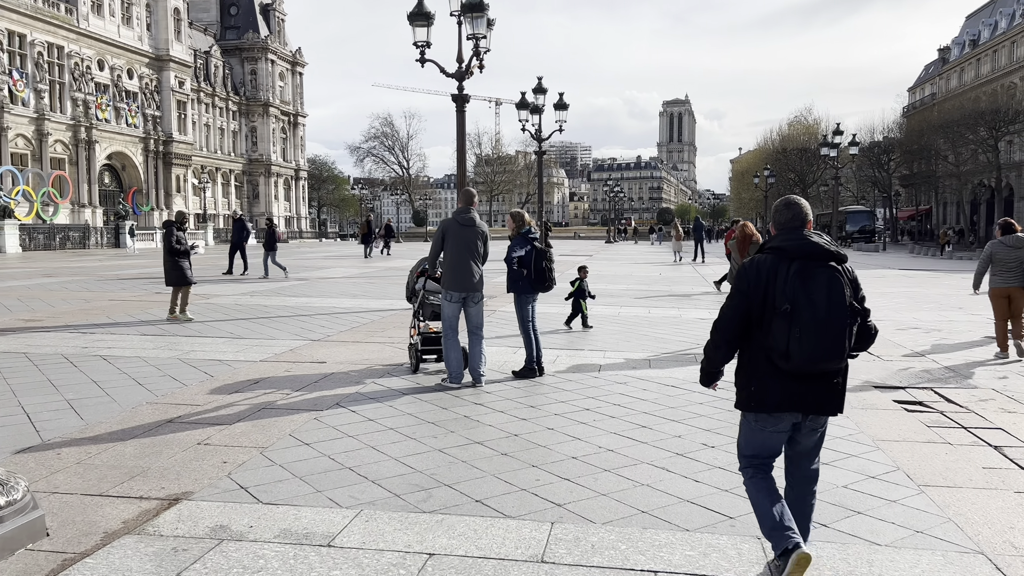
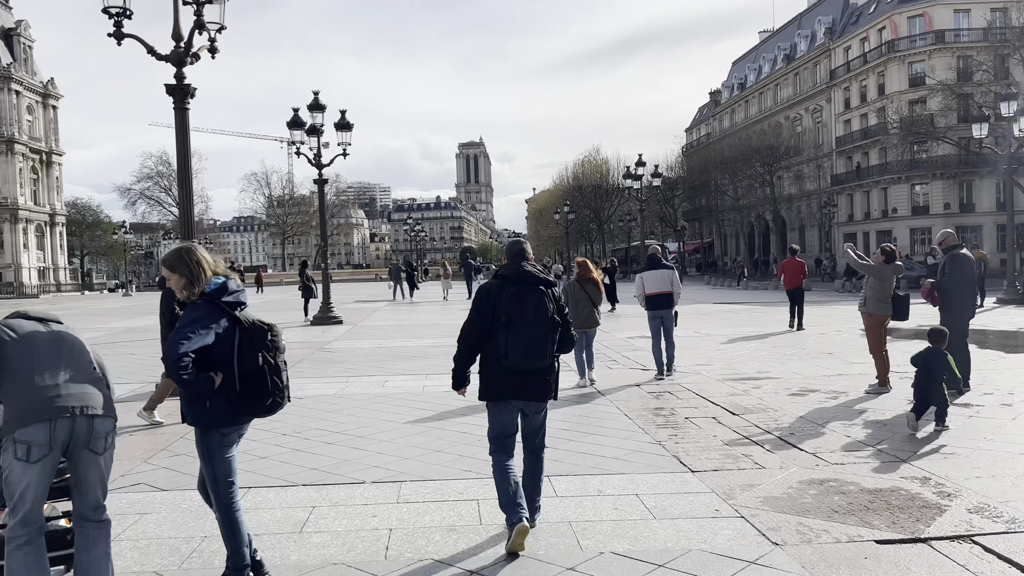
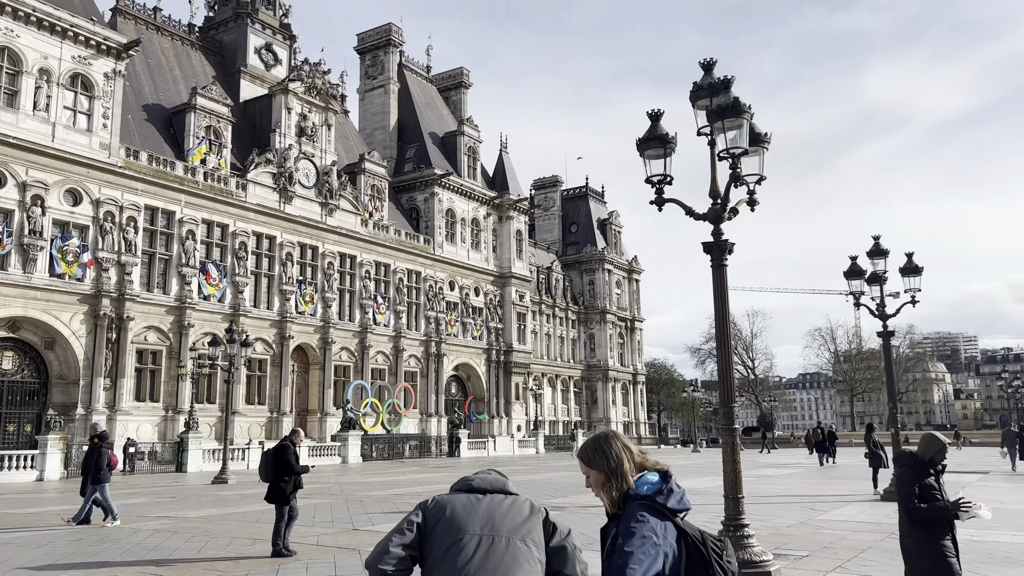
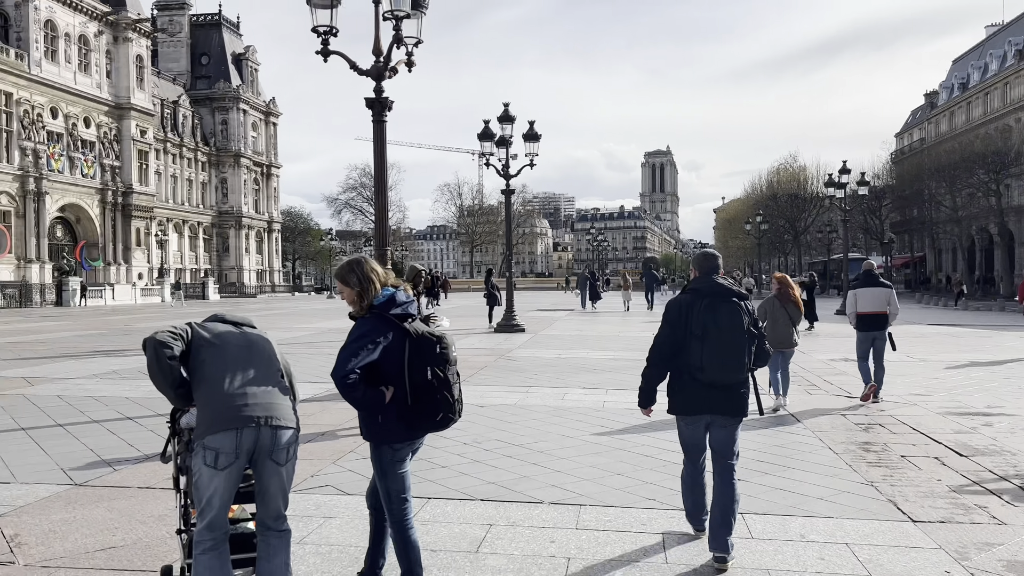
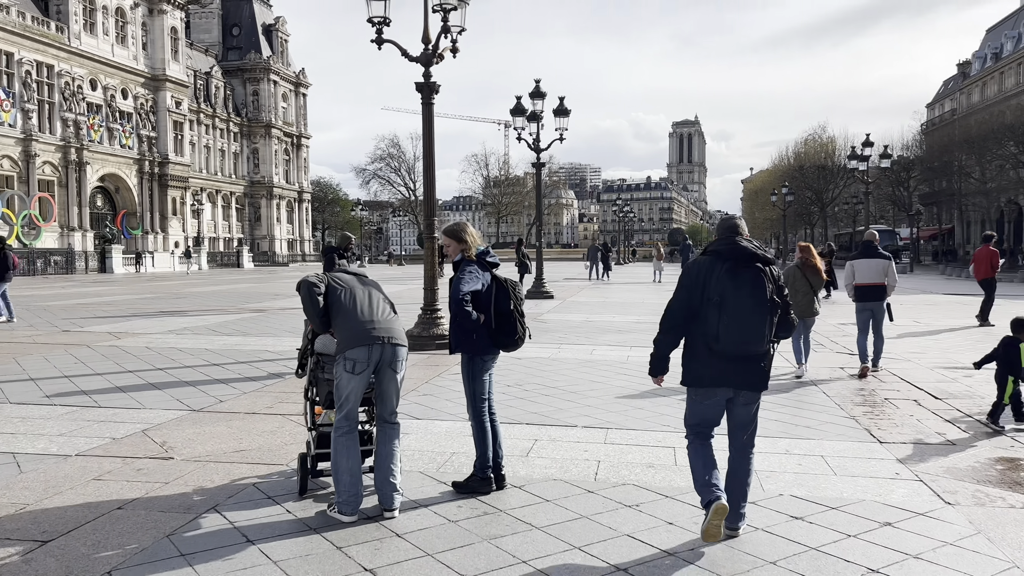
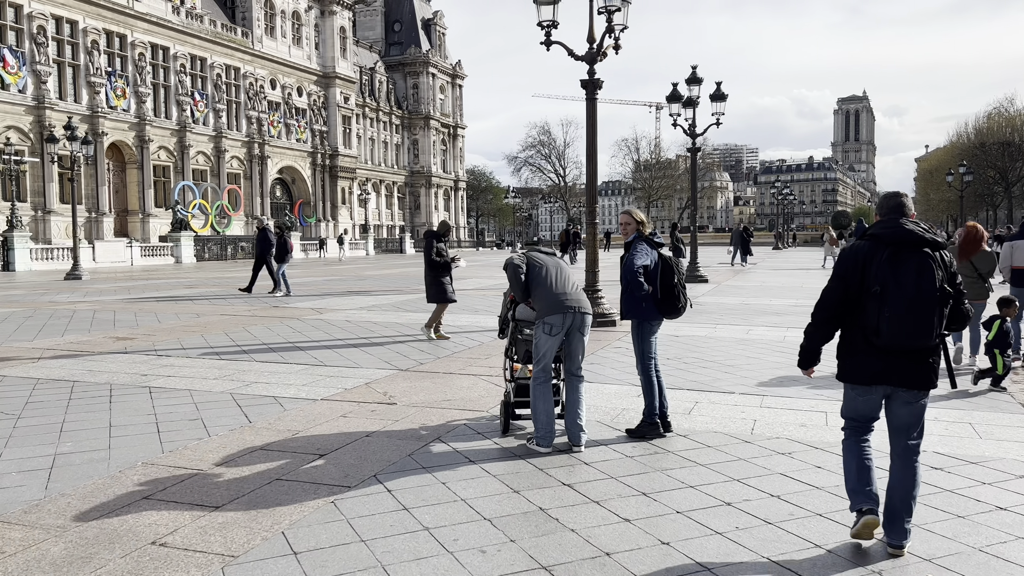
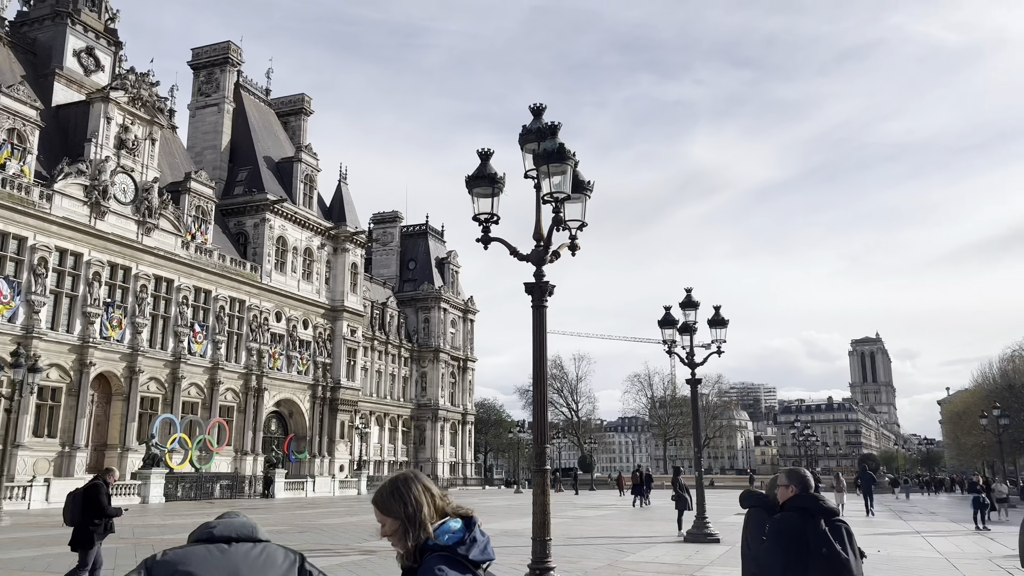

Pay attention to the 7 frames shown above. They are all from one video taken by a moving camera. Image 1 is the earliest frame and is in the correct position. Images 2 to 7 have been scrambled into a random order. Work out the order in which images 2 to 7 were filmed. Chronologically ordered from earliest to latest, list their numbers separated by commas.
6, 5, 2, 4, 3, 7
